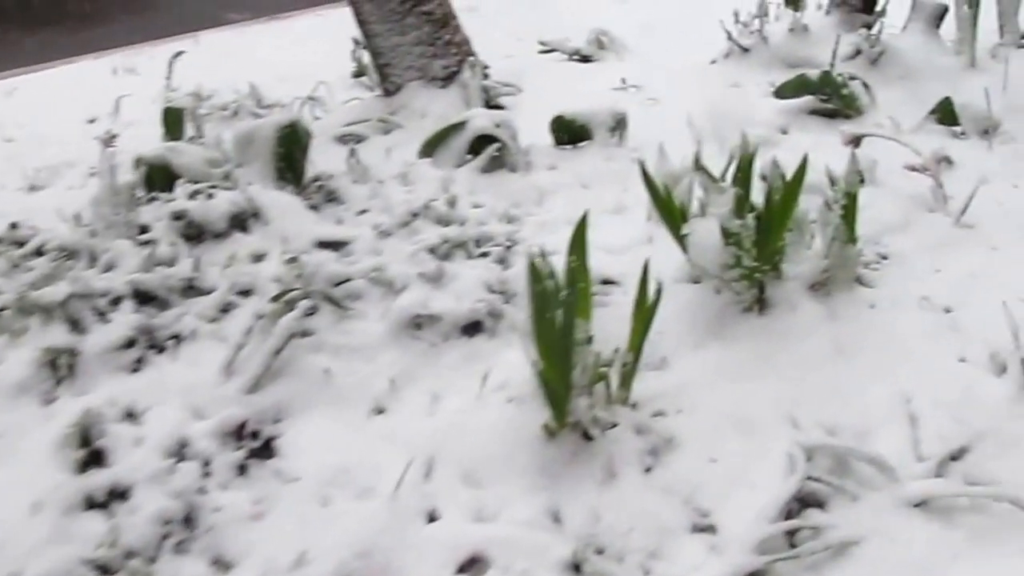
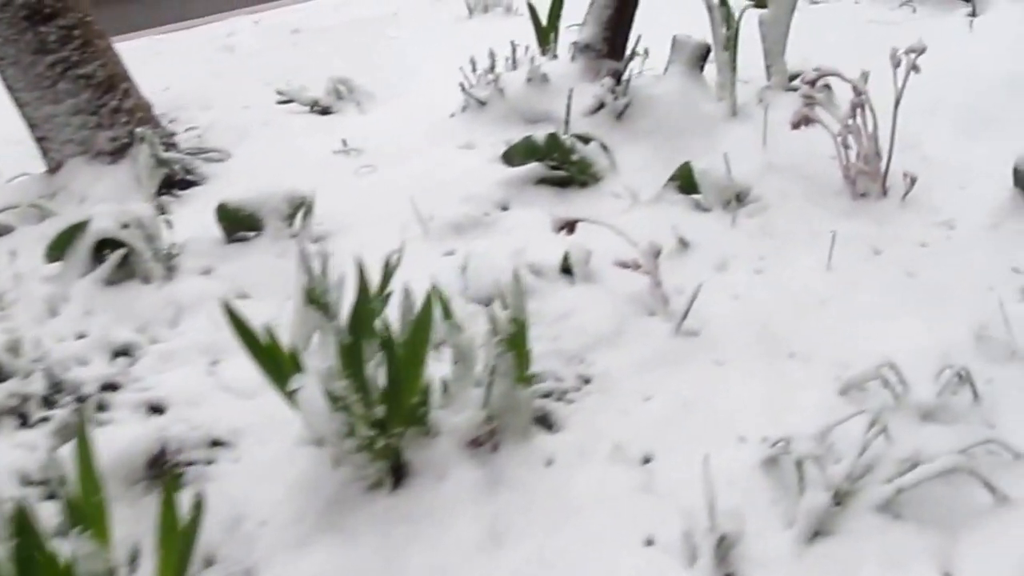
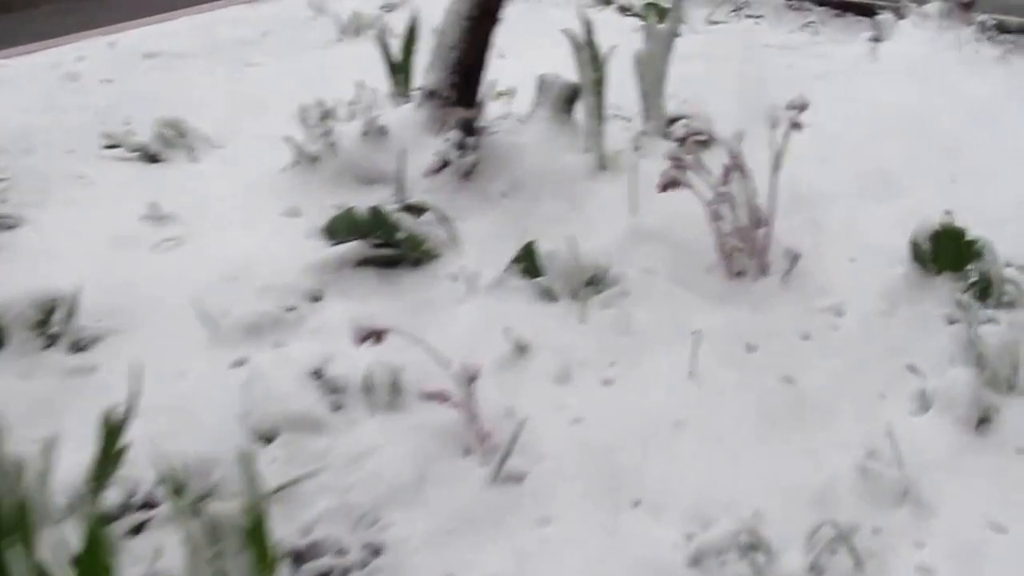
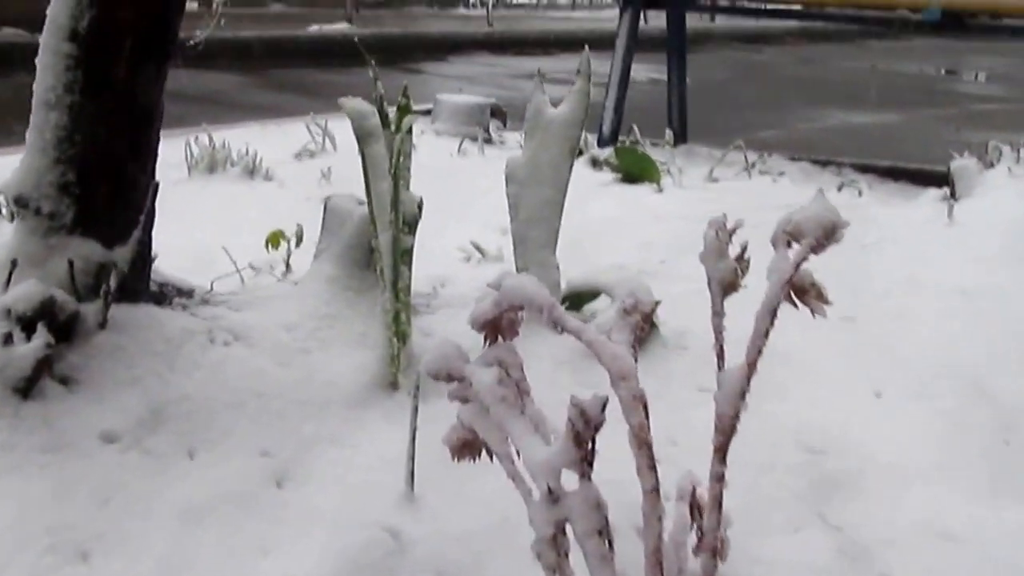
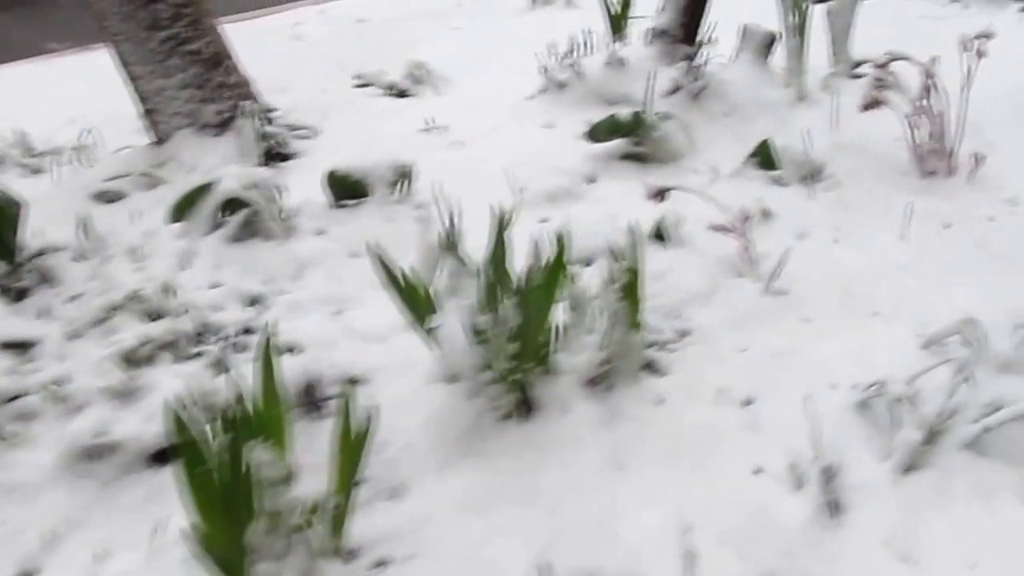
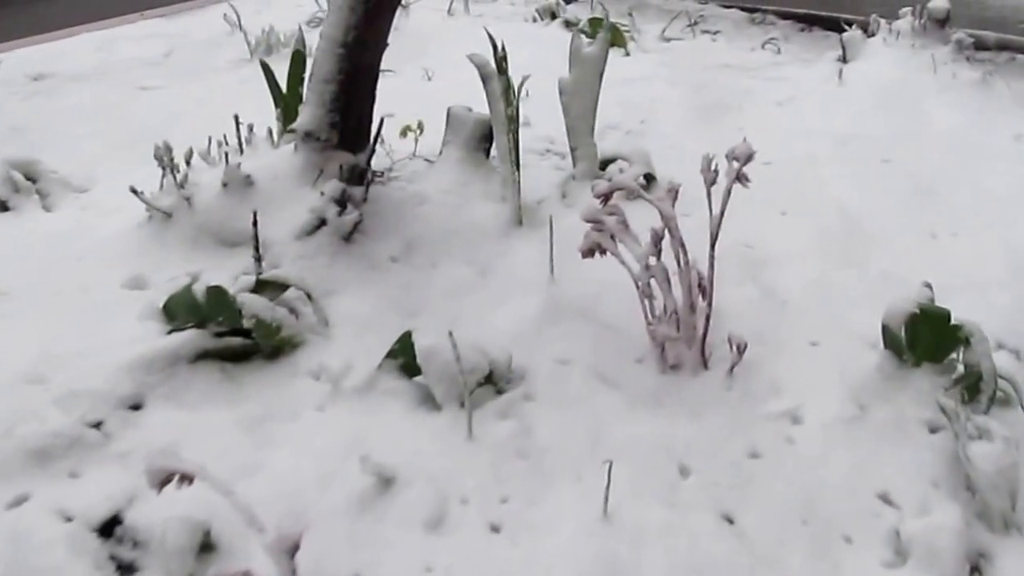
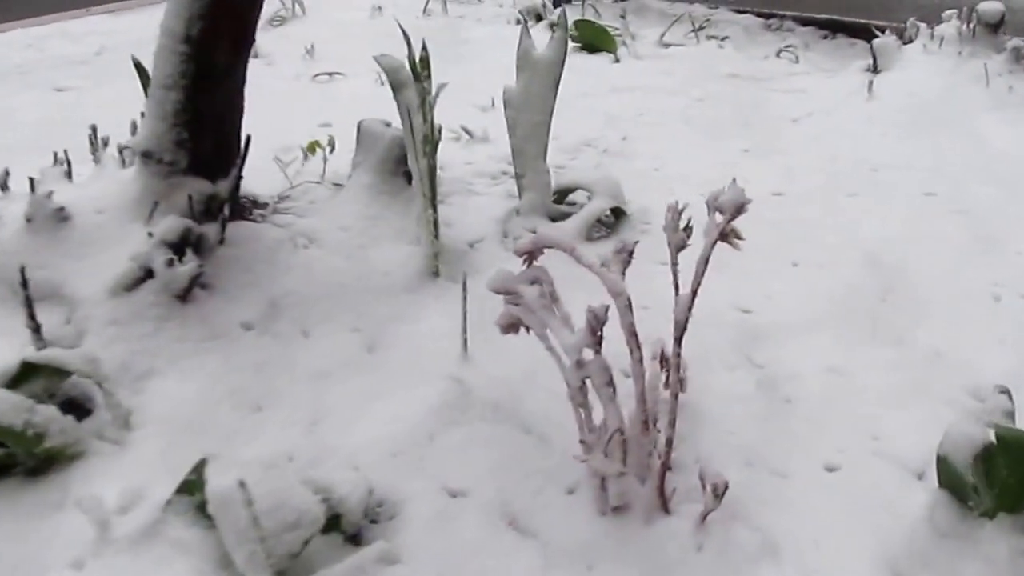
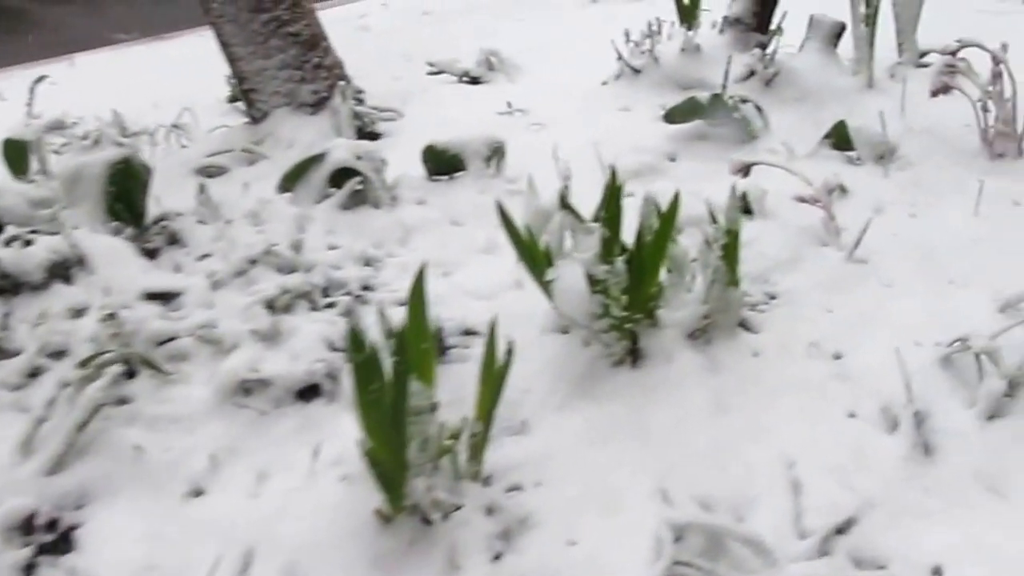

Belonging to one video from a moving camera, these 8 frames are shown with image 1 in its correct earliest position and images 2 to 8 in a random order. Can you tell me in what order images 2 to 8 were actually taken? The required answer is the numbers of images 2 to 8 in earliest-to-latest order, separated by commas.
8, 5, 2, 3, 6, 7, 4
